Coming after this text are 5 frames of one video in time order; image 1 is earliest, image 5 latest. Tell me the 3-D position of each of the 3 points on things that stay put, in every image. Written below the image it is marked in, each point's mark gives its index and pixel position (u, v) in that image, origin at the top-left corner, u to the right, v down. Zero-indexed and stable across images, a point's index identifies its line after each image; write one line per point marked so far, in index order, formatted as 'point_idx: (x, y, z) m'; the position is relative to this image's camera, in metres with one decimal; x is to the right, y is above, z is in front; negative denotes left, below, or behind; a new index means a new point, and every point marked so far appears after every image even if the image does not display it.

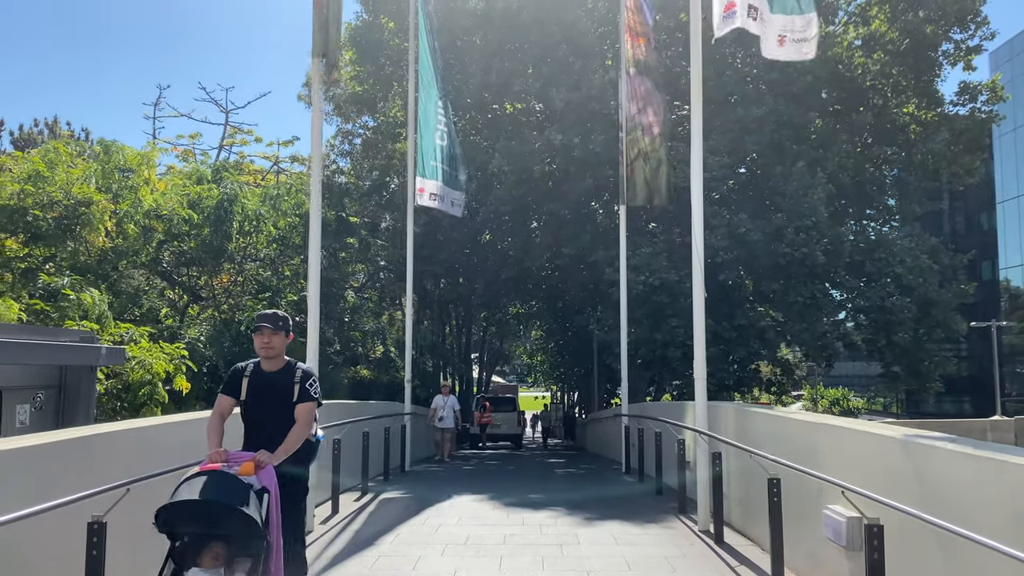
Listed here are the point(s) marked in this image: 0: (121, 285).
0: (-7.9, +0.1, +15.9) m
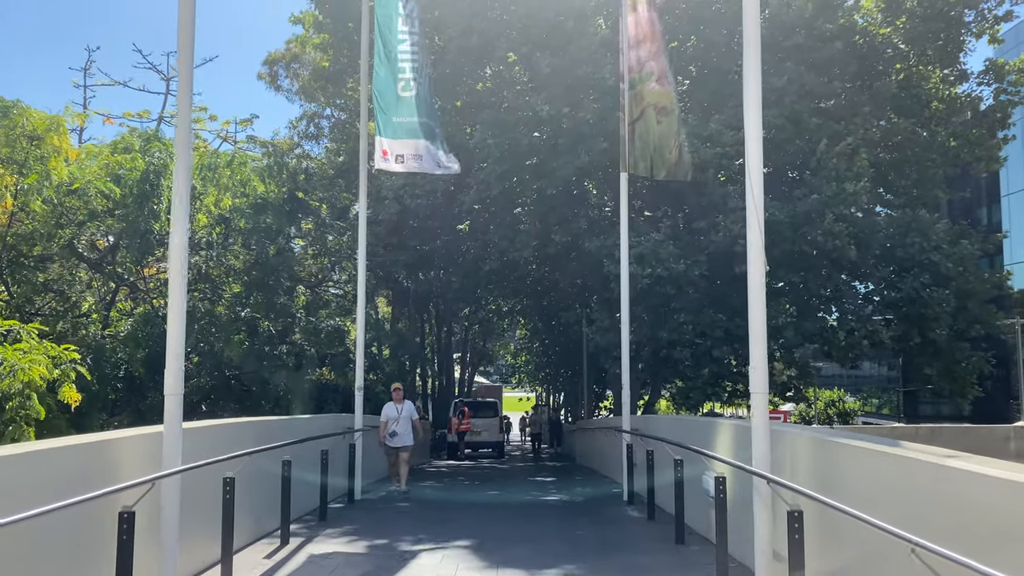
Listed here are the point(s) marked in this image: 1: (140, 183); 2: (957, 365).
0: (-8.3, +0.2, +13.4) m
1: (-6.7, +1.9, +14.0) m
2: (+9.1, -1.6, +16.0) m
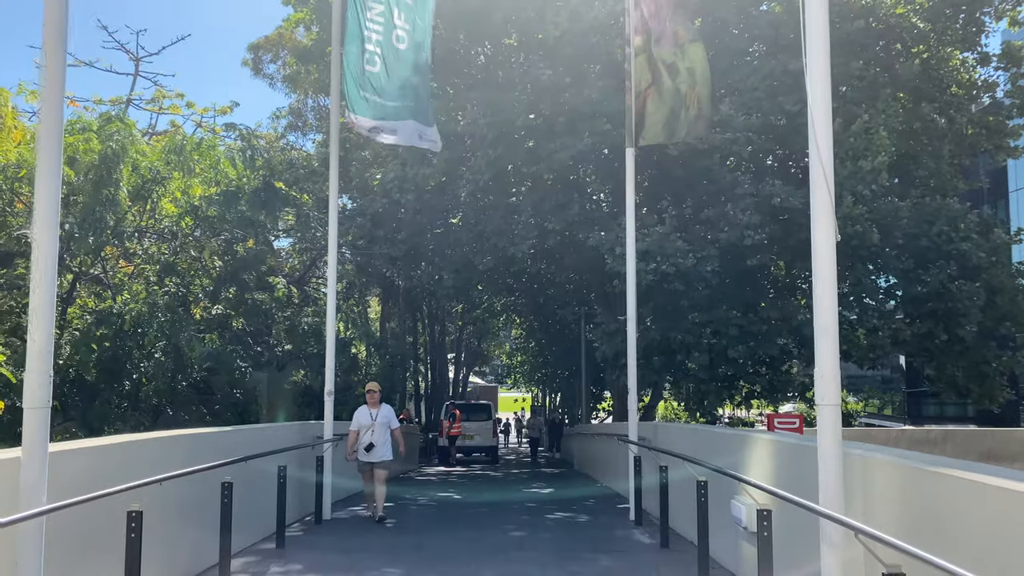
0: (-8.4, +0.3, +12.2) m
1: (-6.8, +2.0, +12.8) m
2: (+9.0, -1.5, +14.9) m
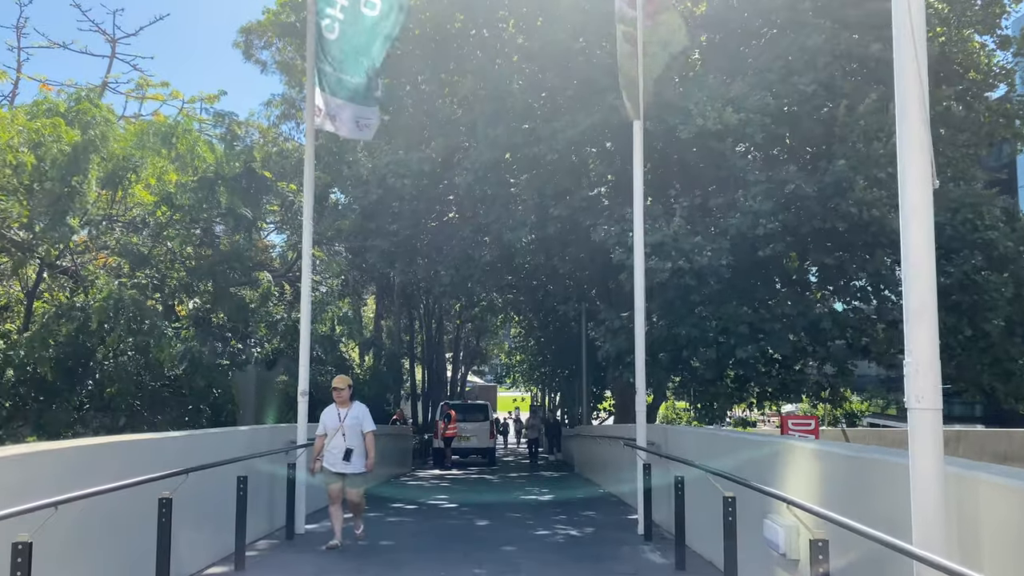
0: (-8.4, +0.5, +11.3) m
1: (-6.9, +2.2, +11.9) m
2: (+8.9, -1.3, +14.0) m
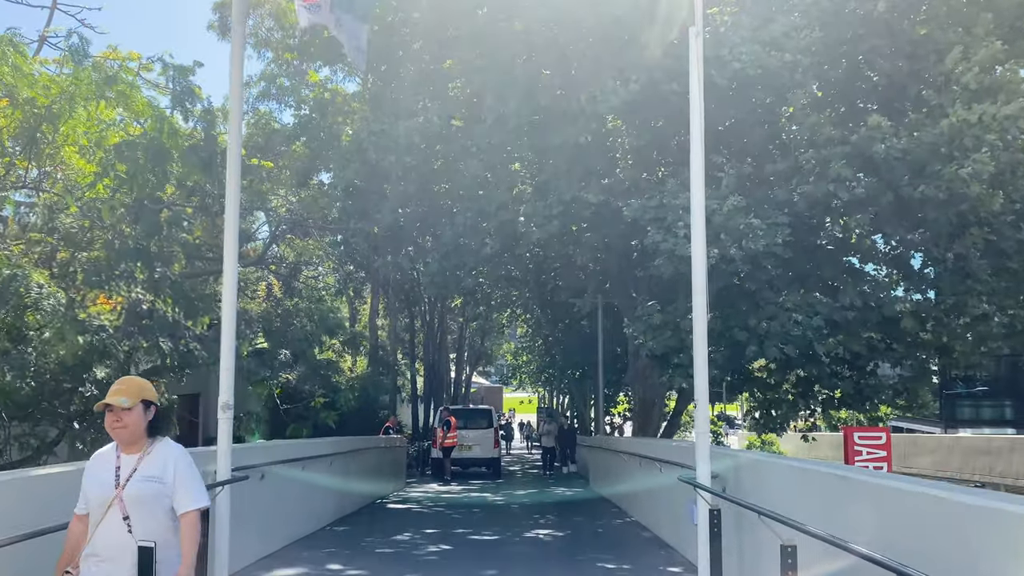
0: (-8.3, +0.7, +9.1) m
1: (-6.8, +2.4, +9.7) m
2: (+9.0, -1.1, +11.7) m
